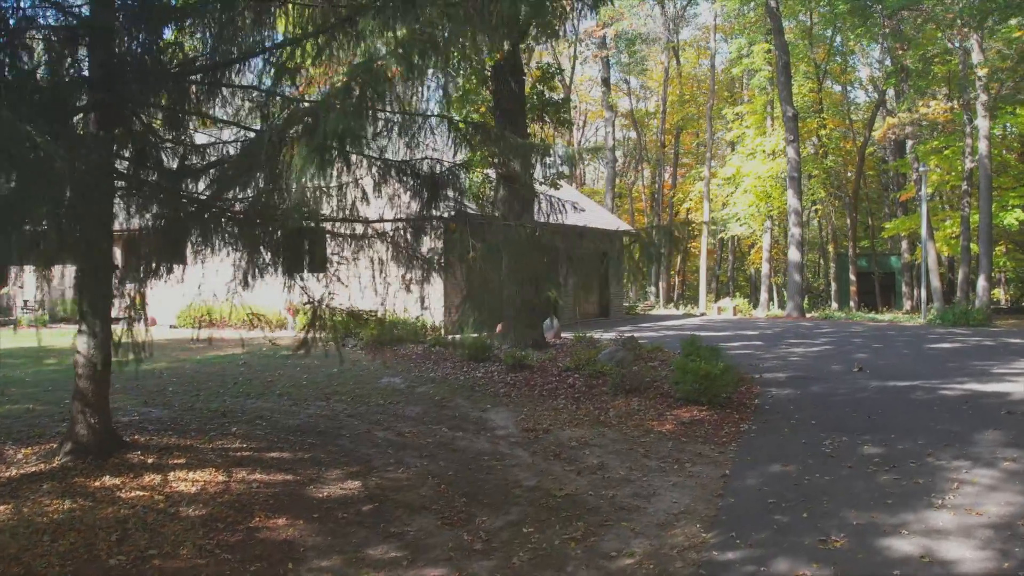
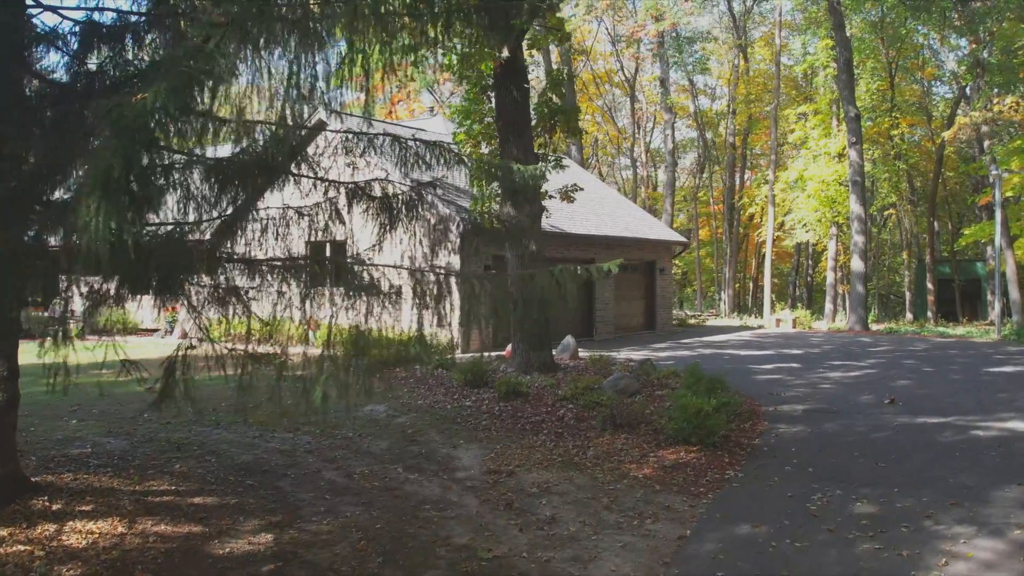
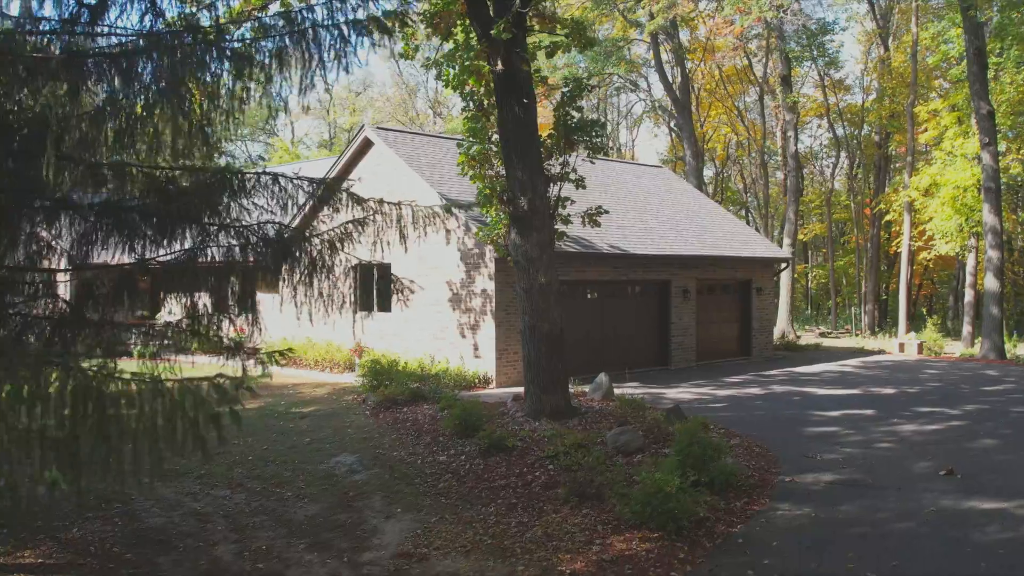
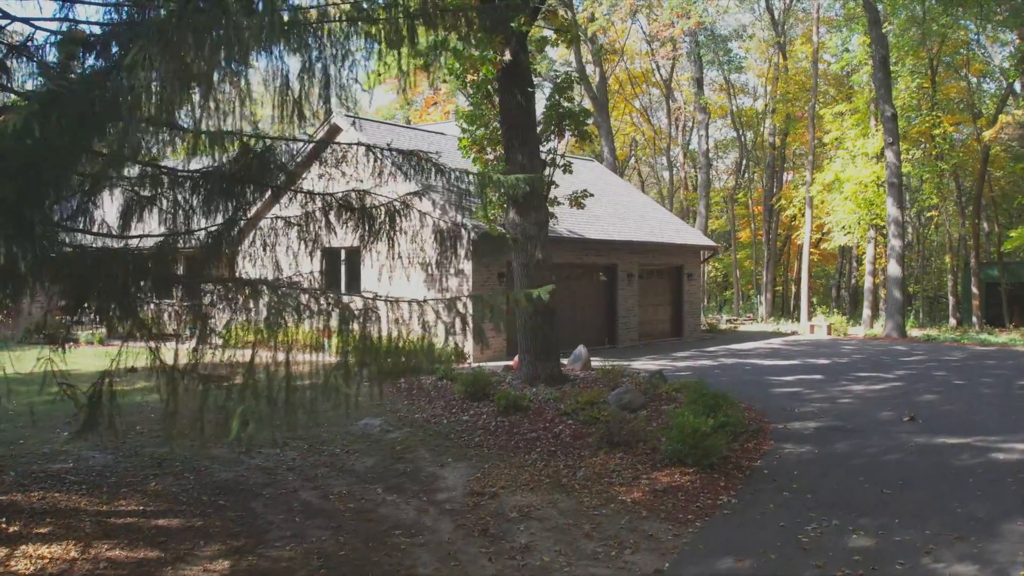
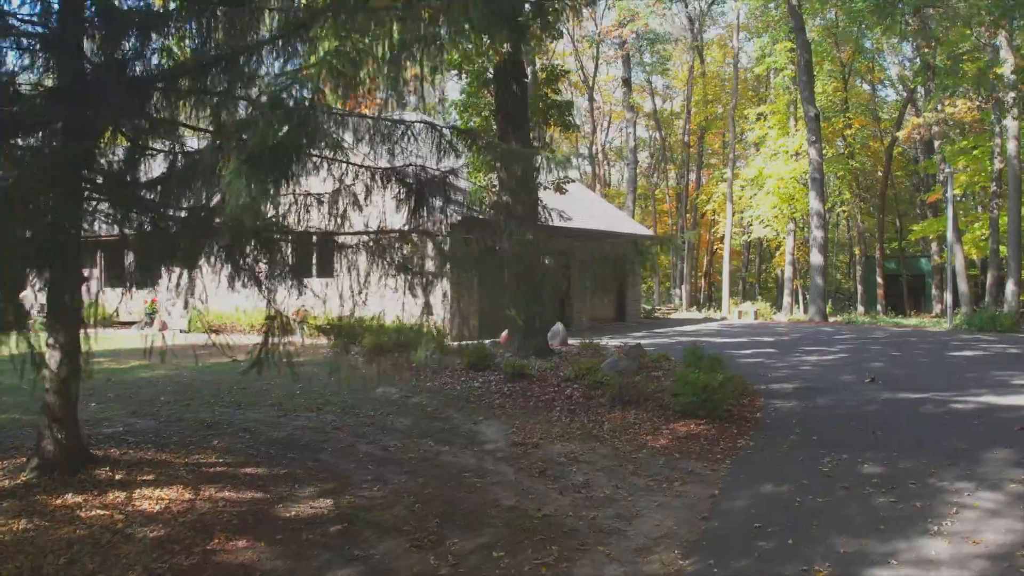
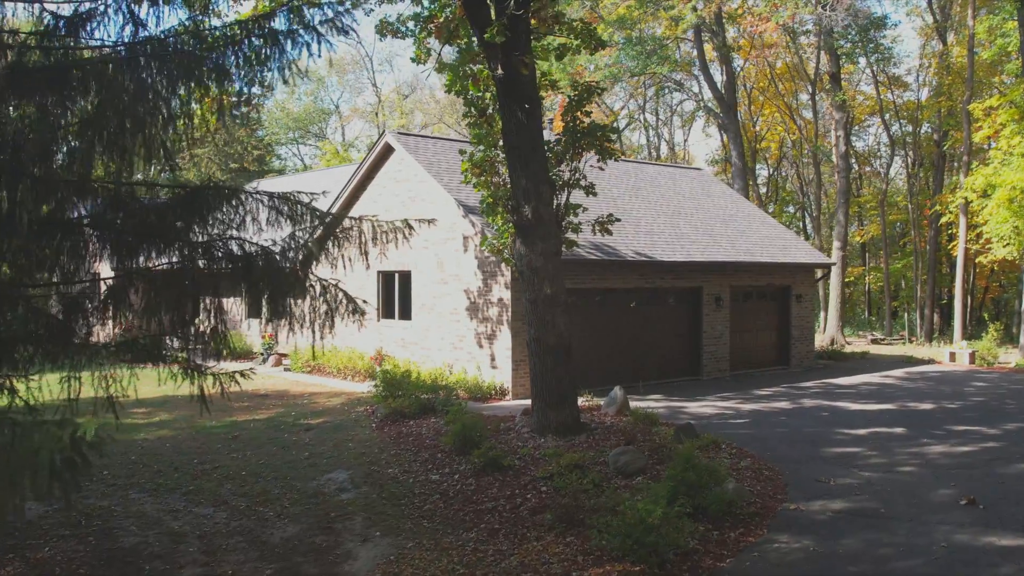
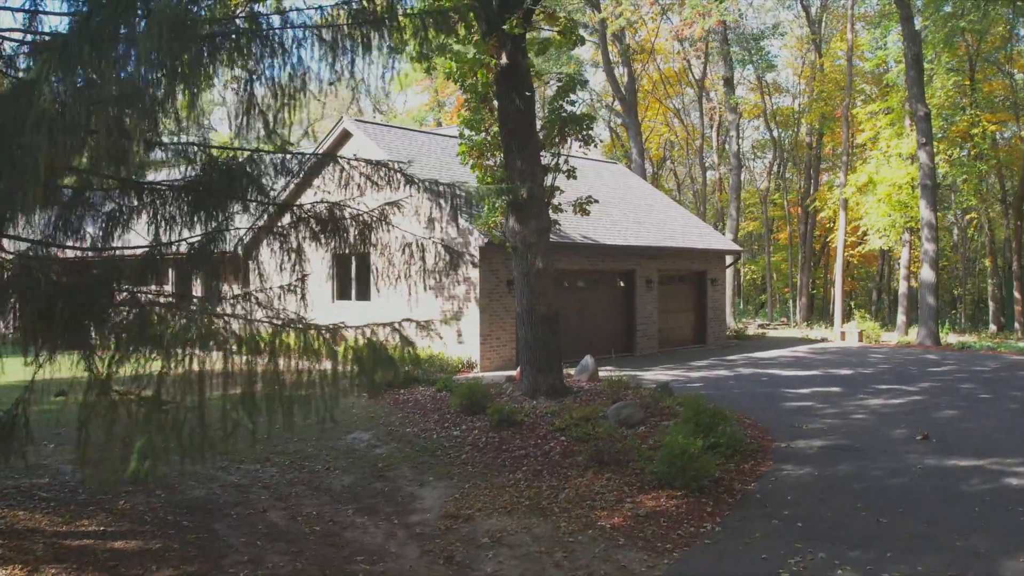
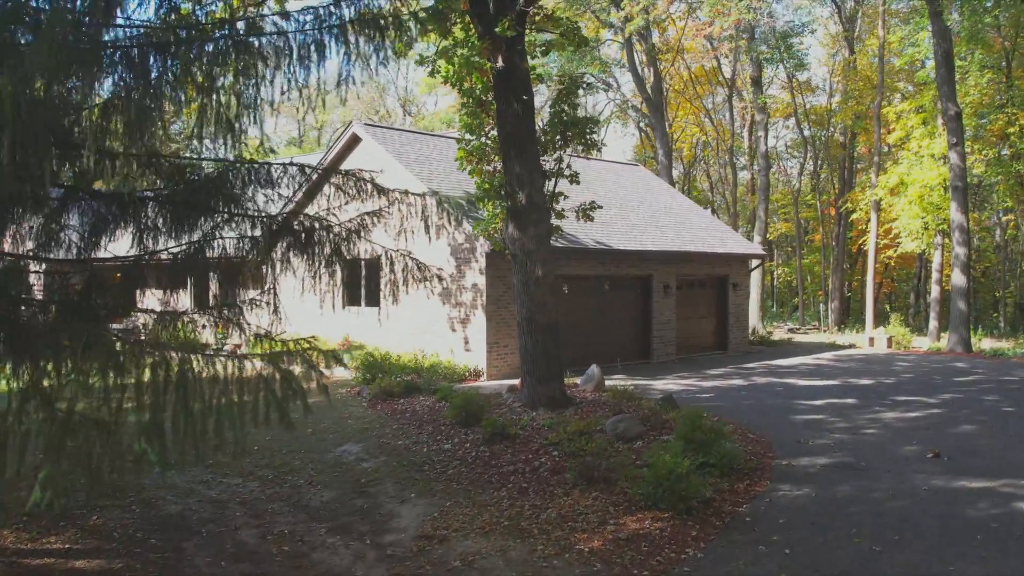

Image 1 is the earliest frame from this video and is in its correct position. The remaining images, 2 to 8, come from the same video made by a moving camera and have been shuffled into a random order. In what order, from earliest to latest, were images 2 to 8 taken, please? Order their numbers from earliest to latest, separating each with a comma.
5, 2, 4, 7, 8, 3, 6
